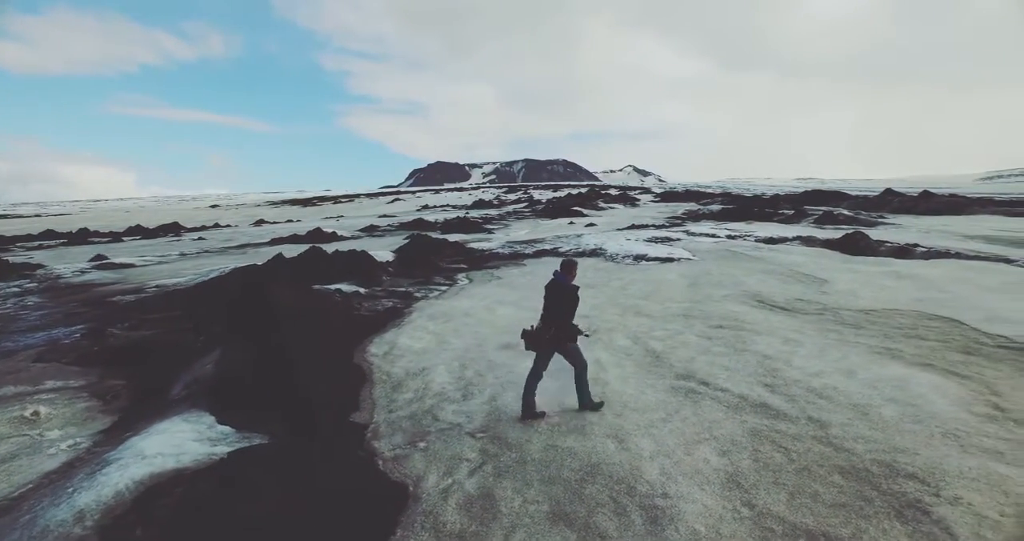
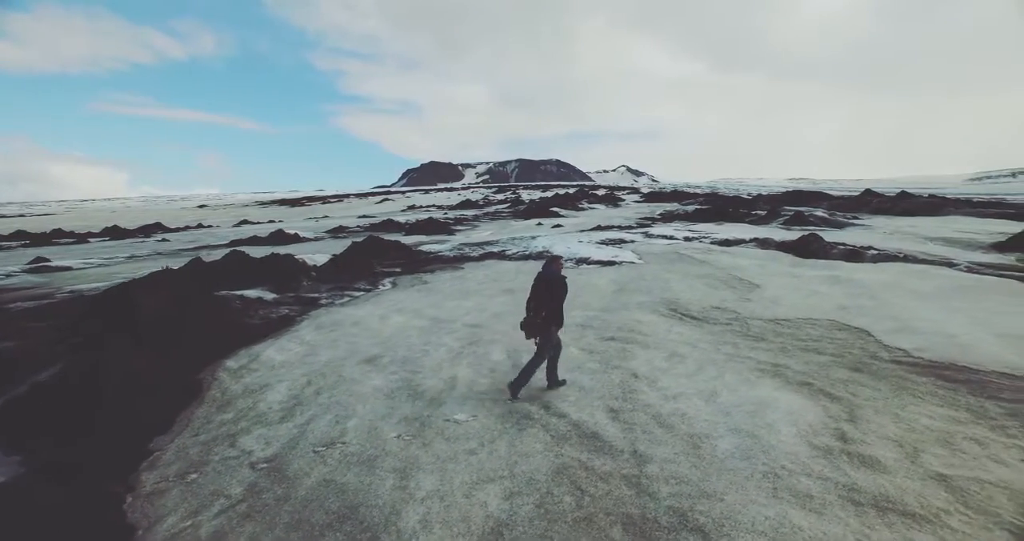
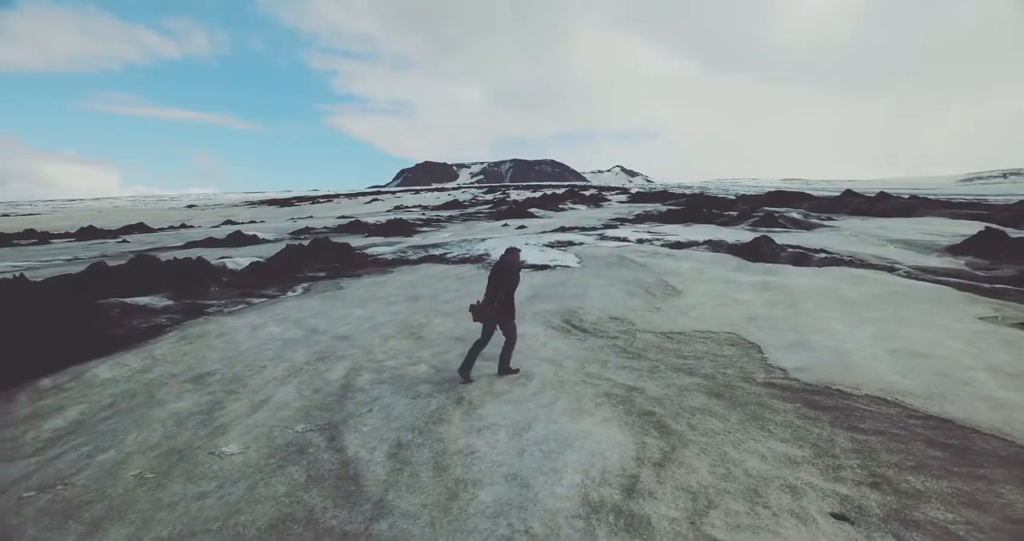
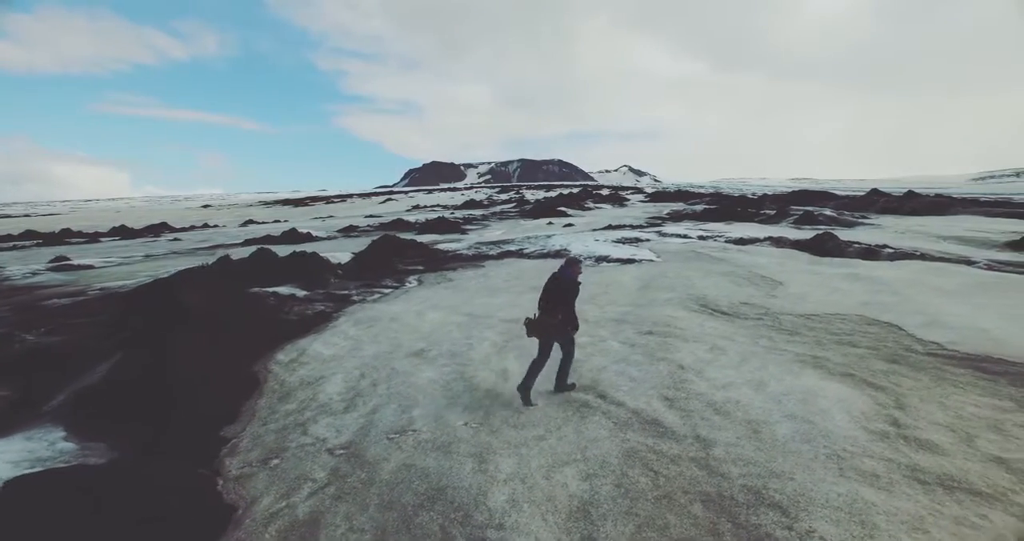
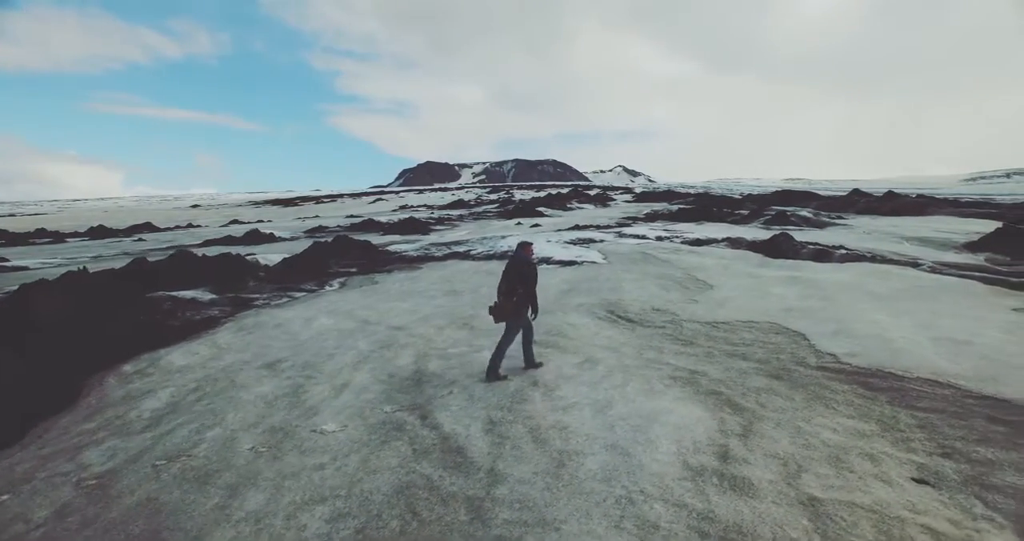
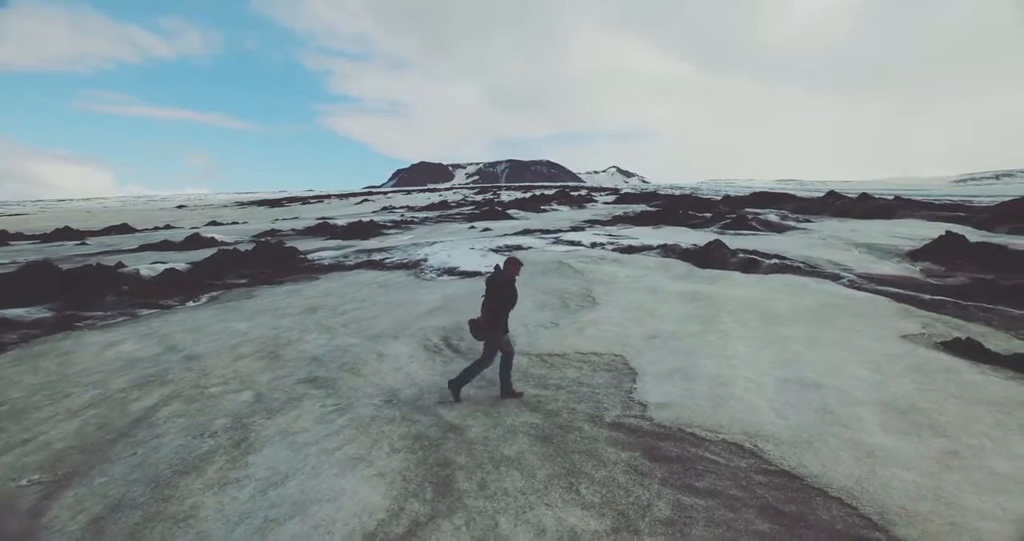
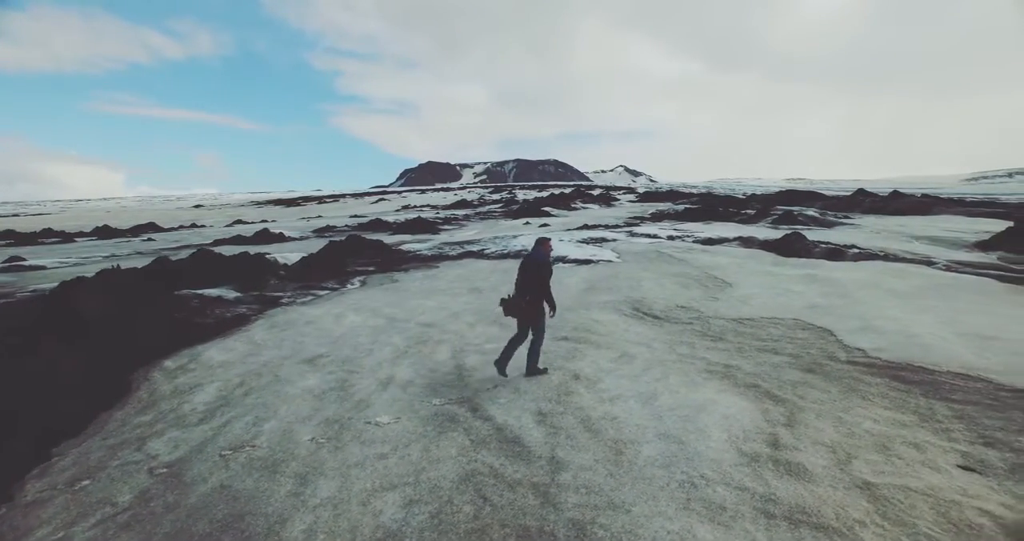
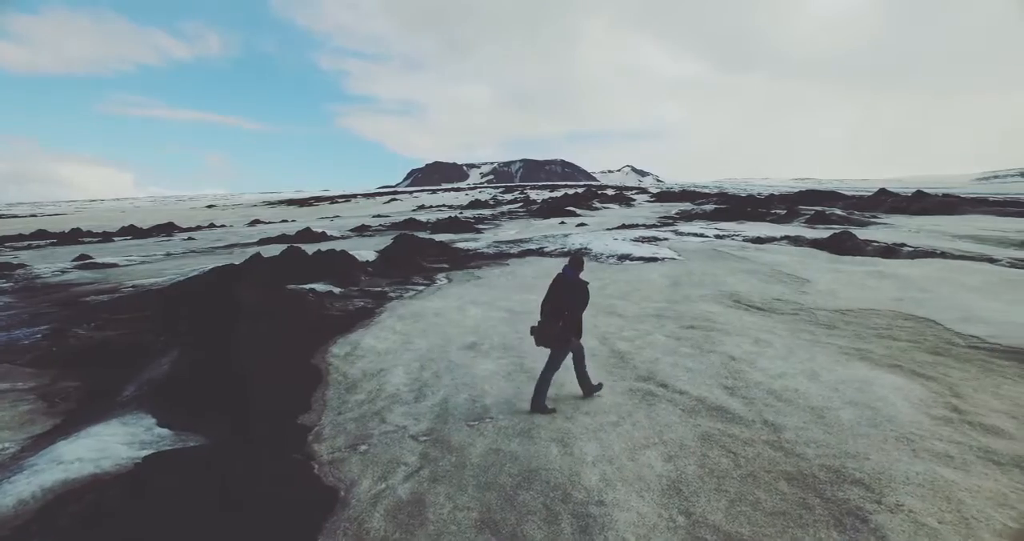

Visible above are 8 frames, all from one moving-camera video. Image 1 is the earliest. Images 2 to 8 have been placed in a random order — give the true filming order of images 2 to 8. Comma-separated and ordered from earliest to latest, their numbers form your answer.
8, 4, 2, 7, 5, 3, 6
